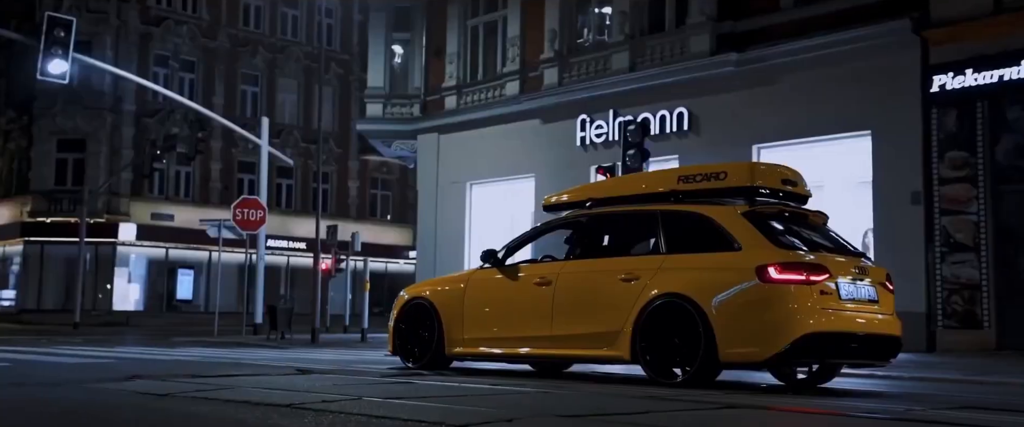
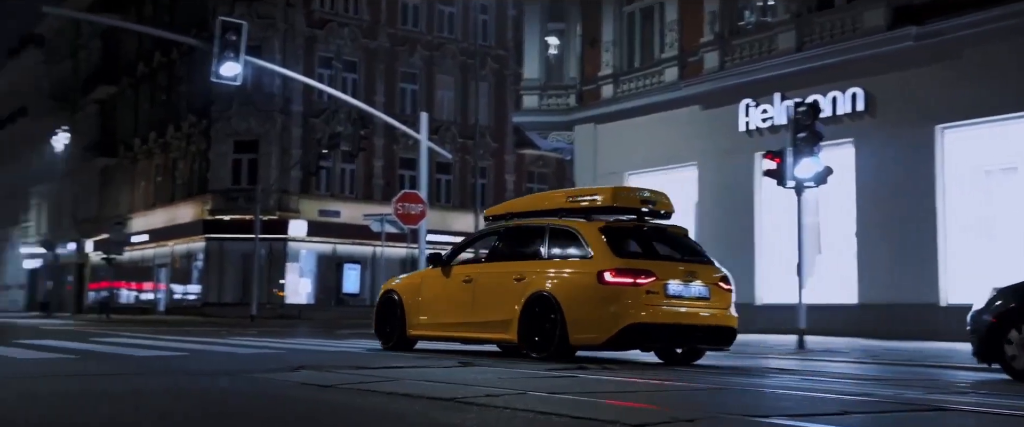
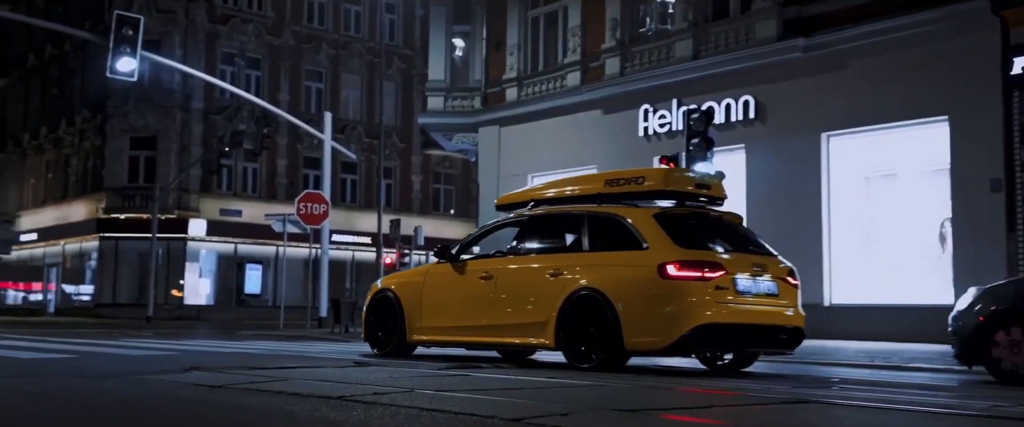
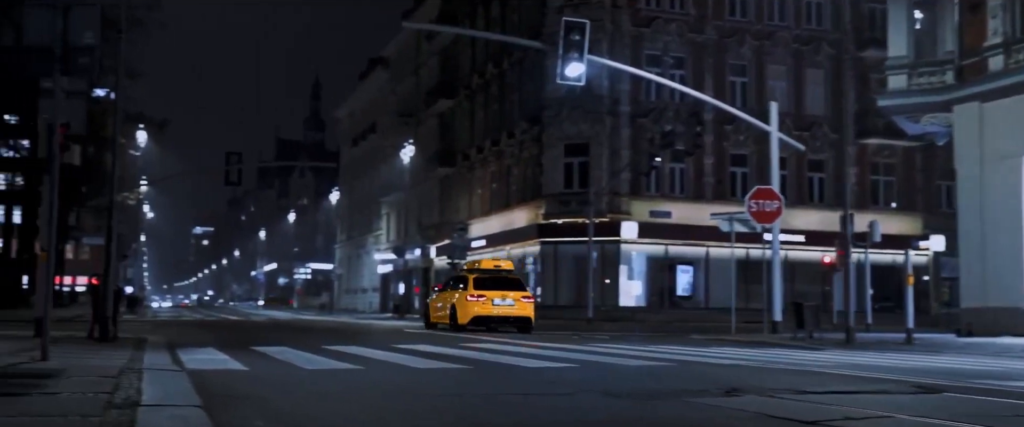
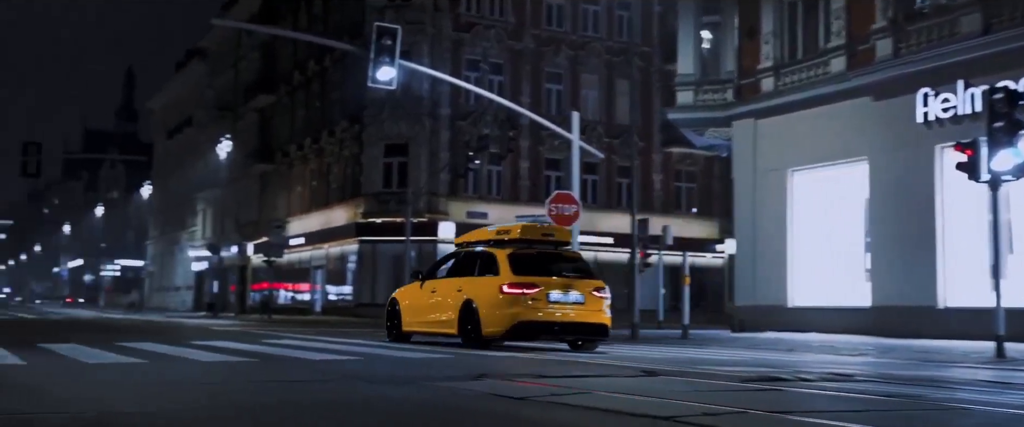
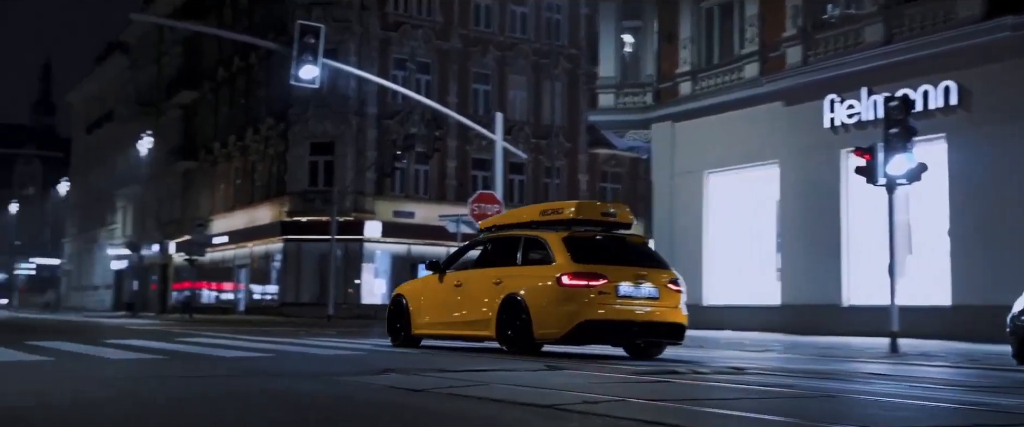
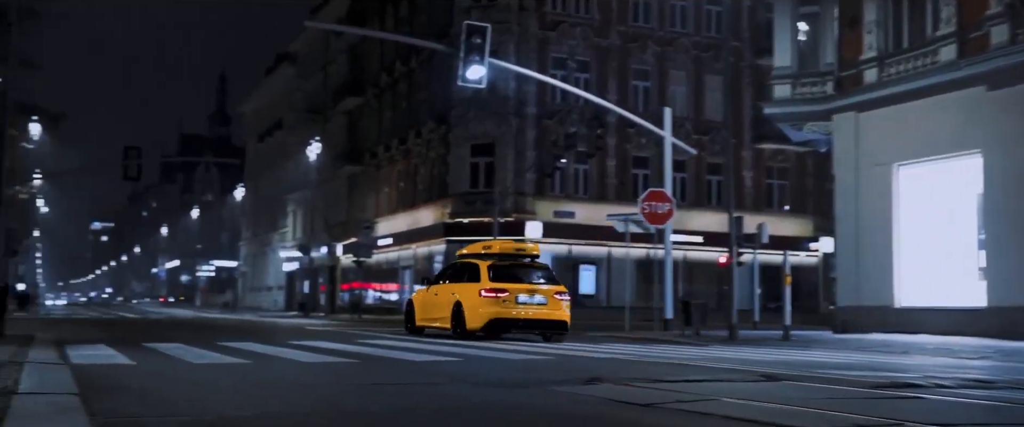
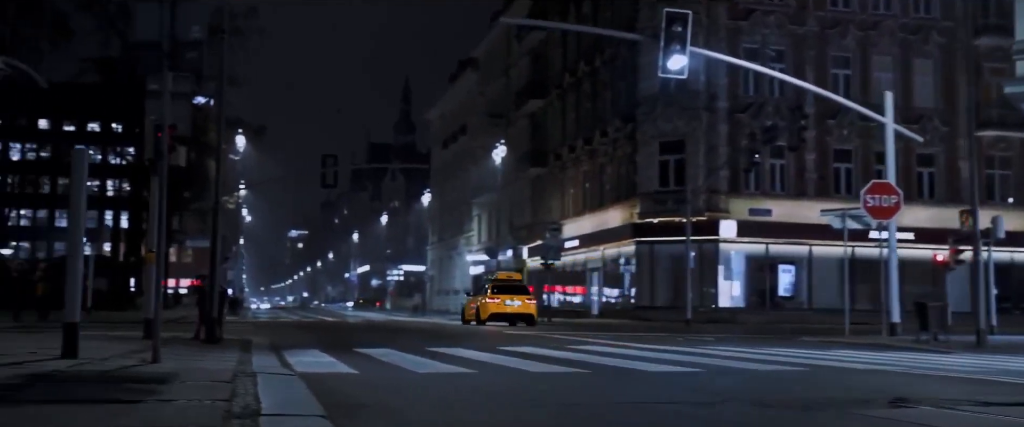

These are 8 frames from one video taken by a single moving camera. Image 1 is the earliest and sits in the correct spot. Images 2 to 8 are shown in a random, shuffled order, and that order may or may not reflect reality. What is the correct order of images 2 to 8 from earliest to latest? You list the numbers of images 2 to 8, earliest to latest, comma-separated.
3, 2, 6, 5, 7, 4, 8
